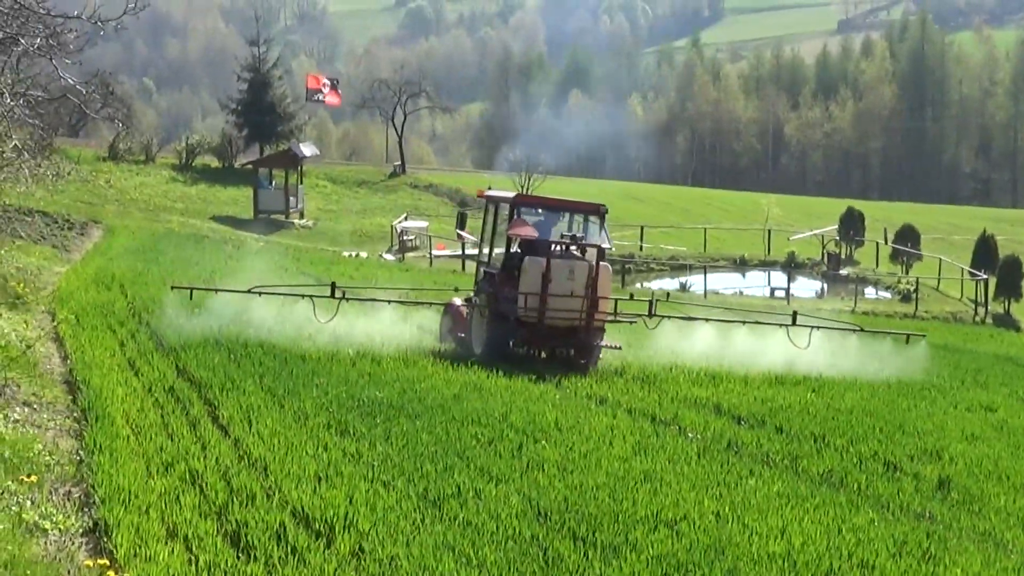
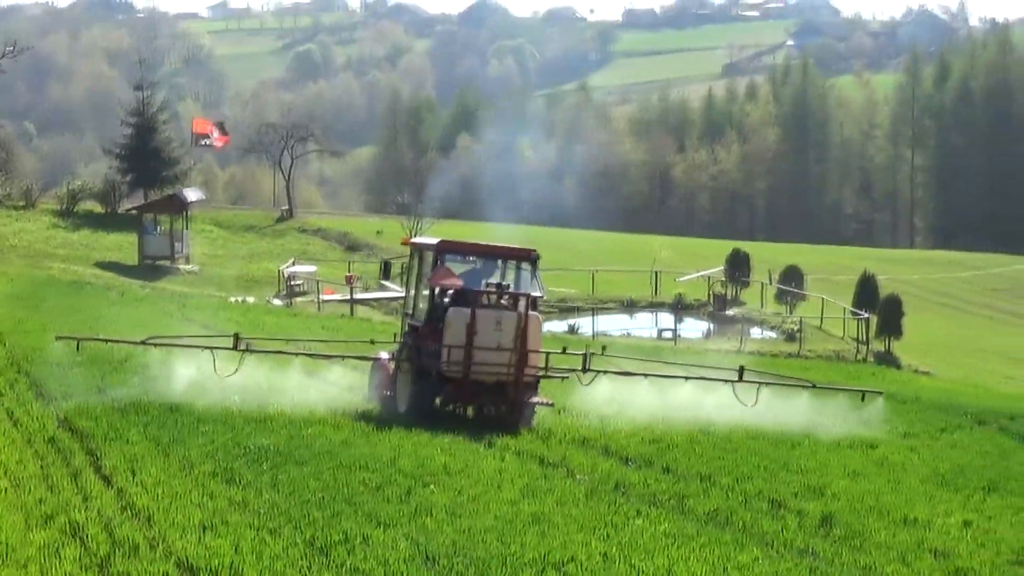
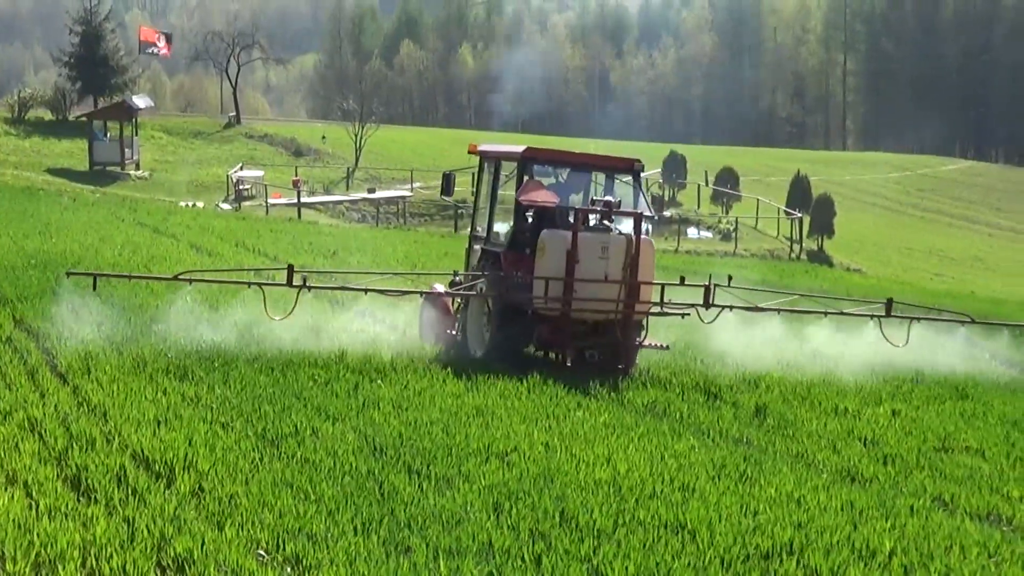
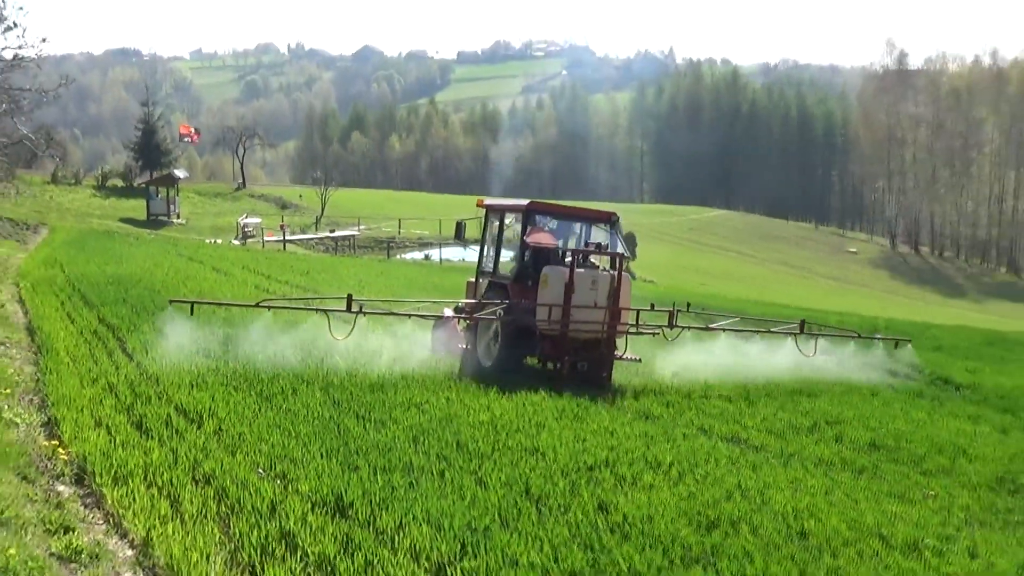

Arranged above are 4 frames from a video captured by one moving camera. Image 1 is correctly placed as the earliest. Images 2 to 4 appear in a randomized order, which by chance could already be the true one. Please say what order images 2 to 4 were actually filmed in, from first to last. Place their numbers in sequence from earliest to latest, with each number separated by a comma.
2, 3, 4
